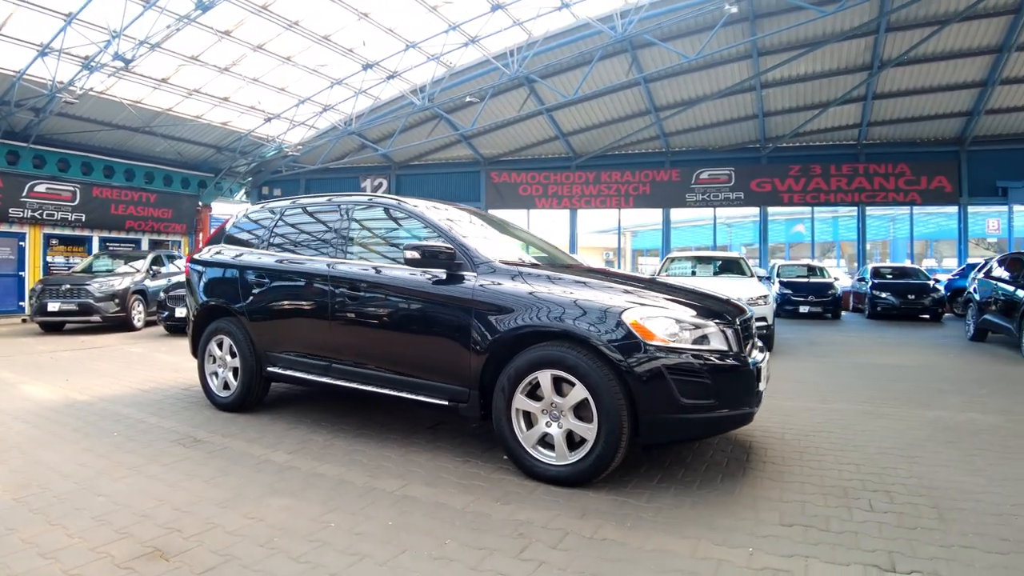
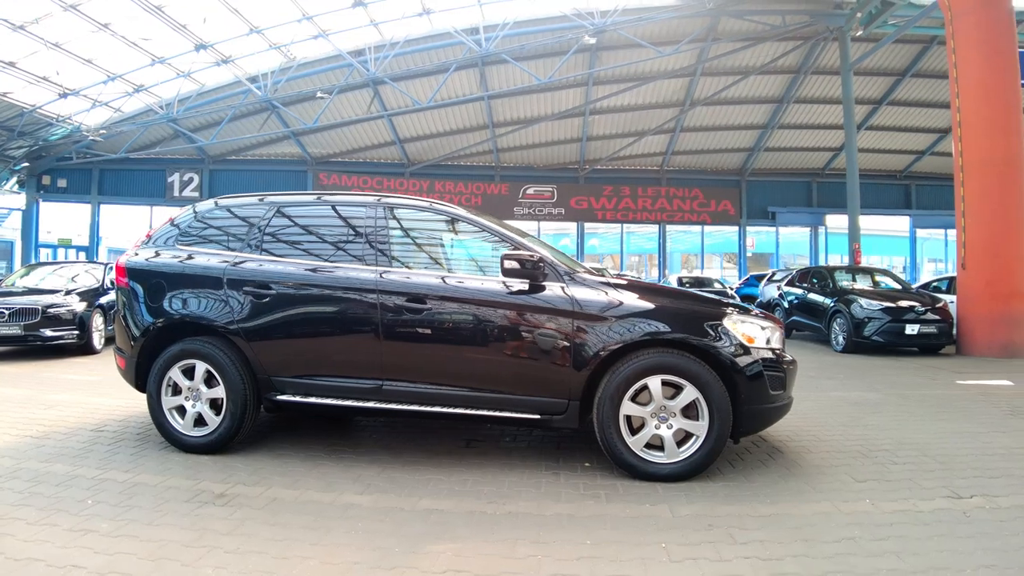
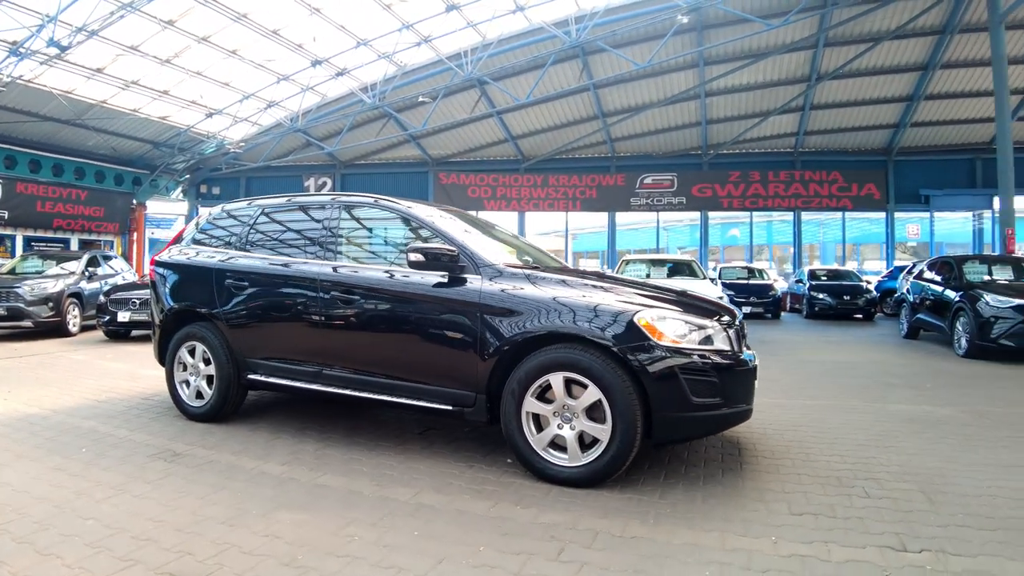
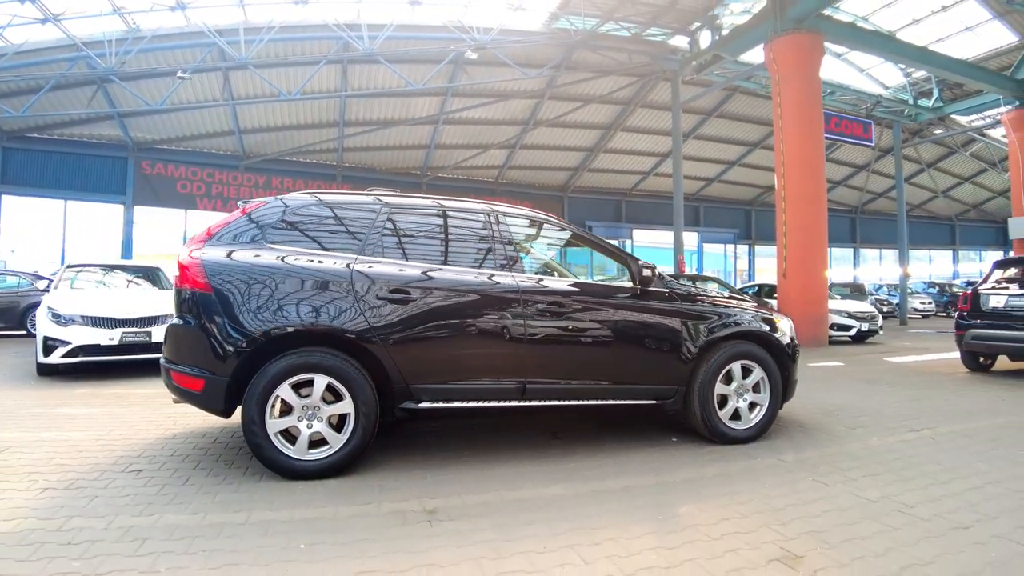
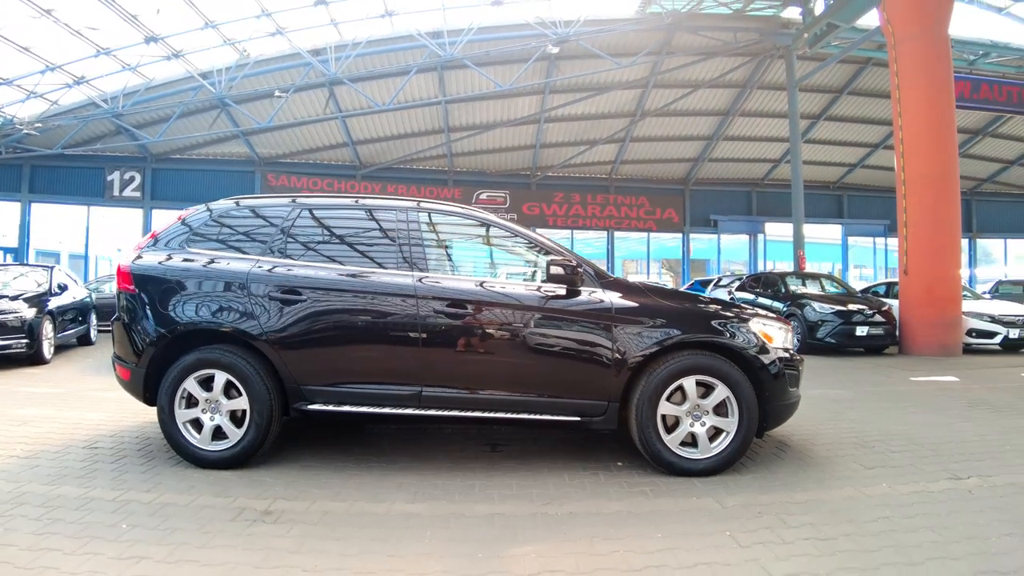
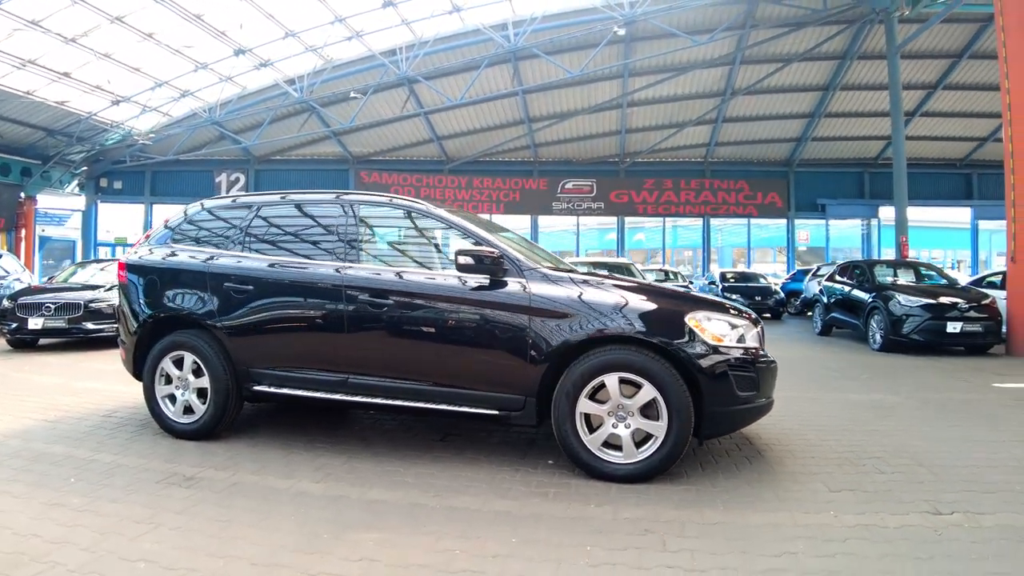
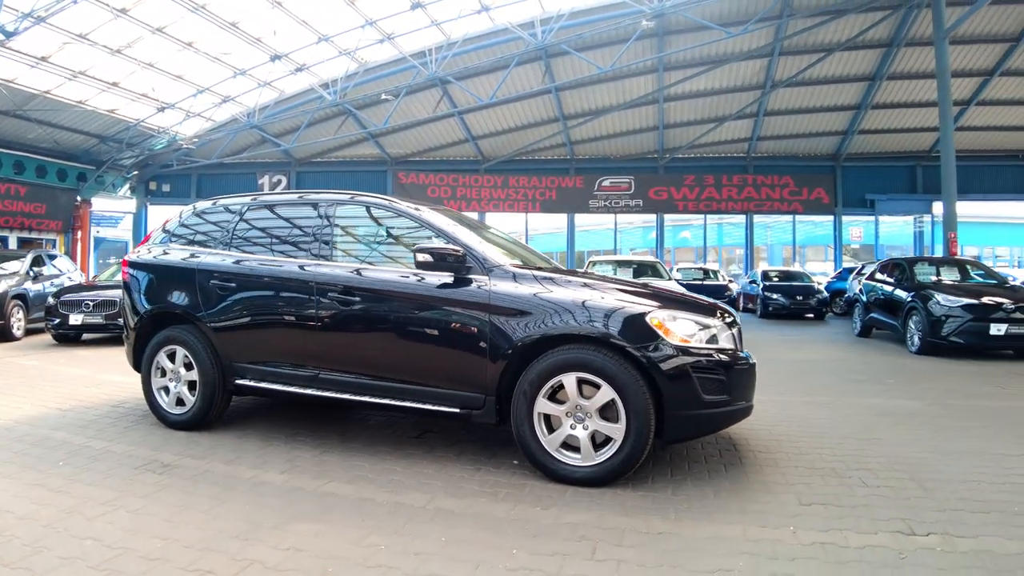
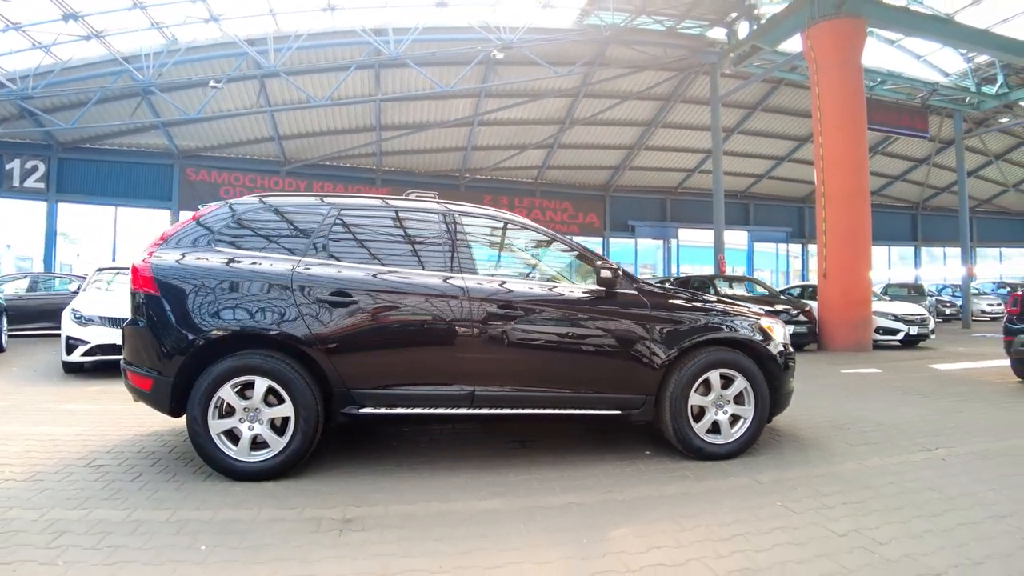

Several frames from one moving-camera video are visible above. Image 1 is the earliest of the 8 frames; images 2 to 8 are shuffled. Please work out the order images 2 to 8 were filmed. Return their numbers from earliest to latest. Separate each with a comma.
3, 7, 6, 2, 5, 8, 4
